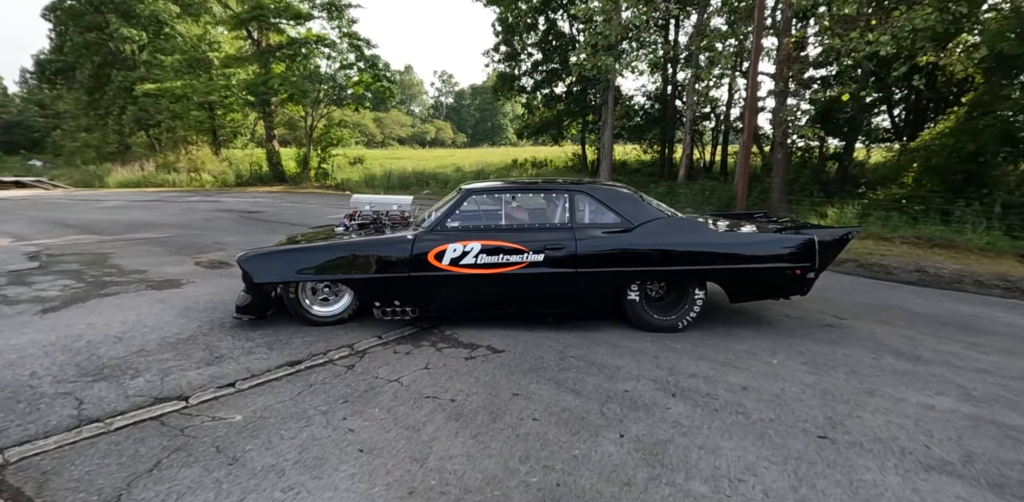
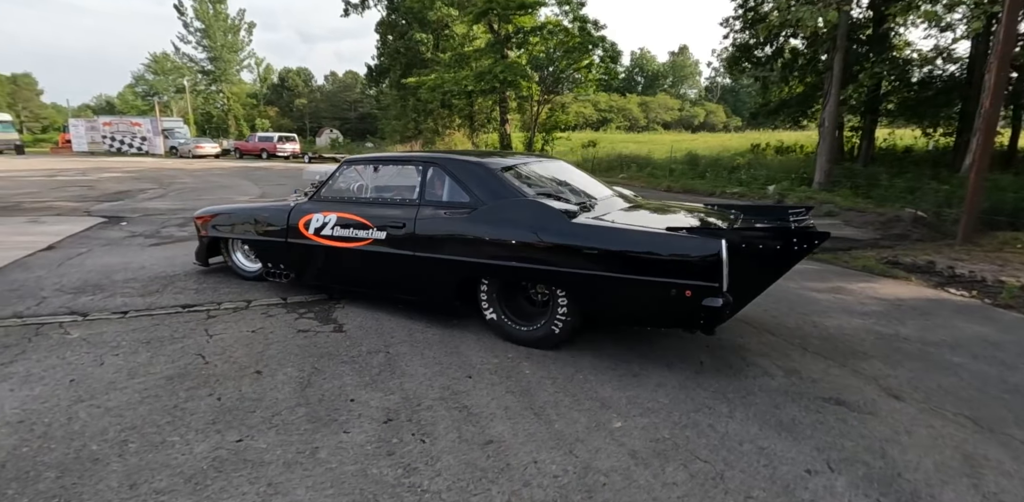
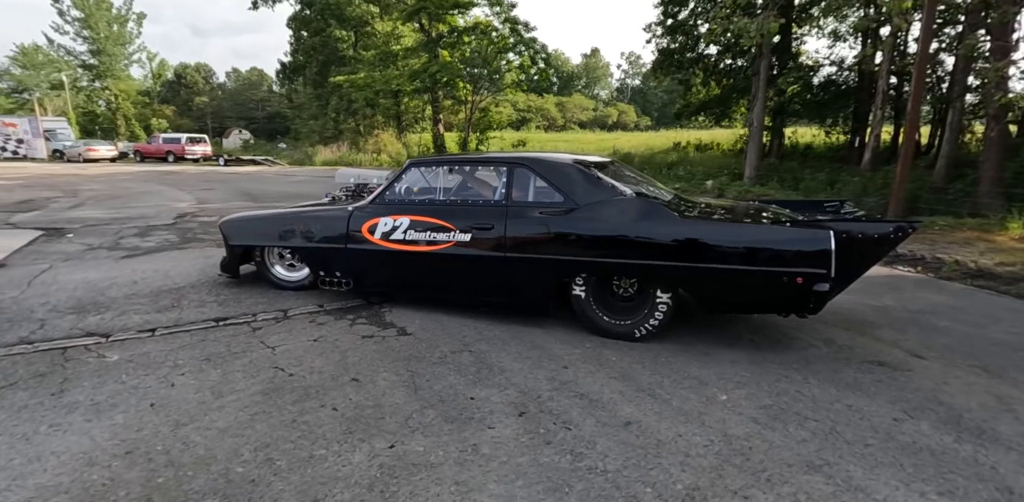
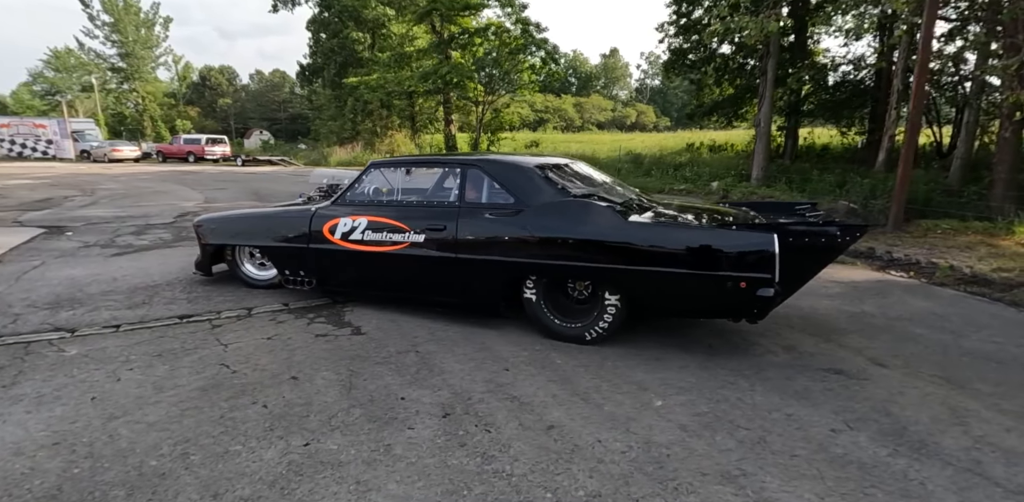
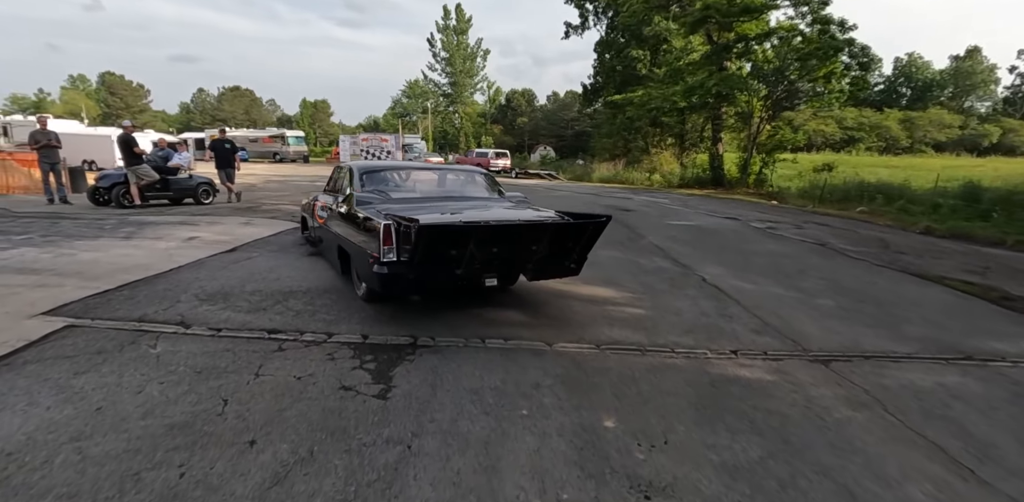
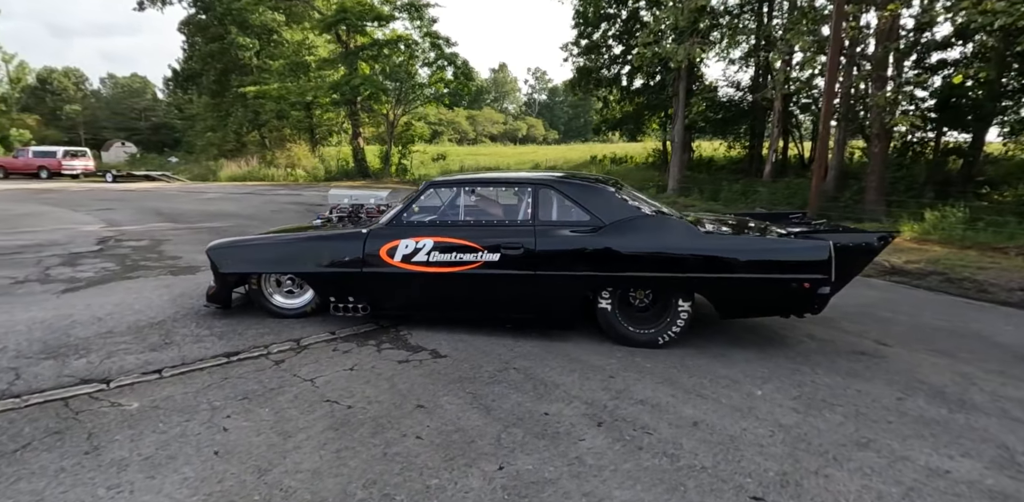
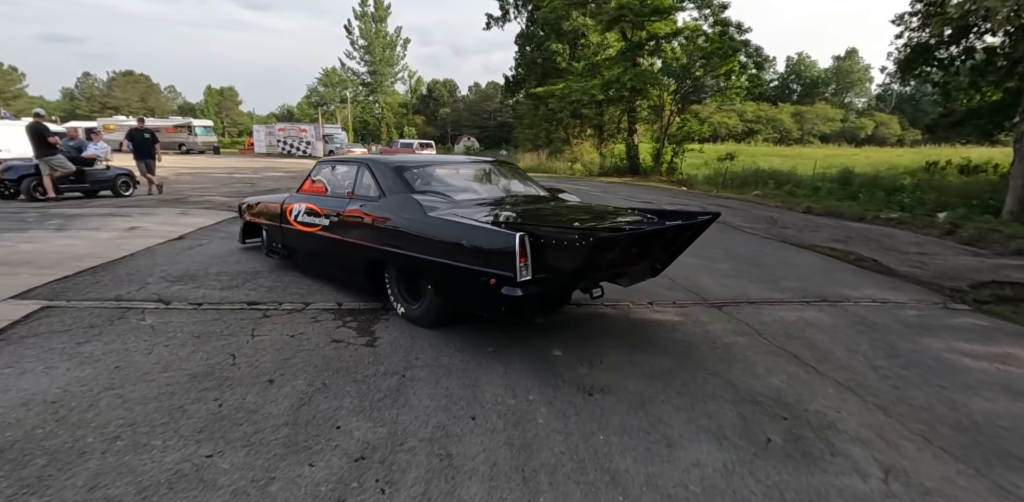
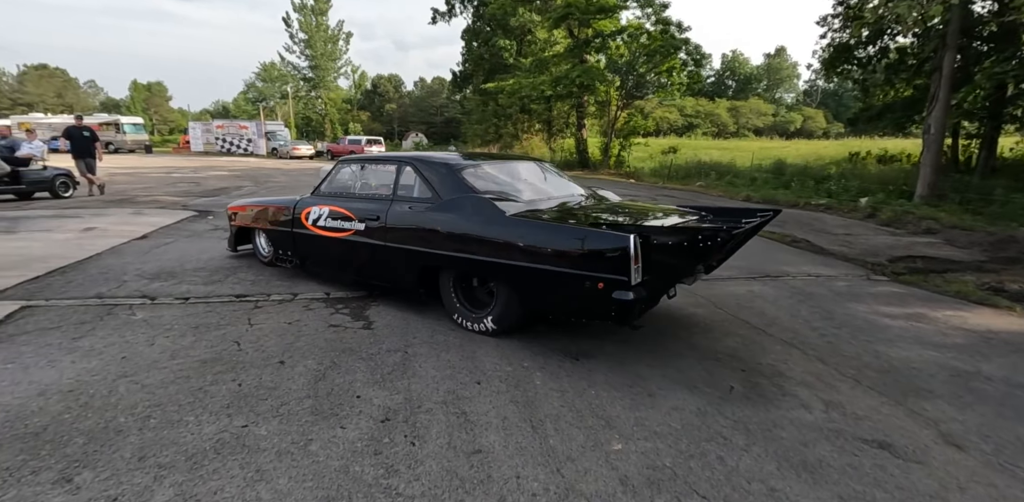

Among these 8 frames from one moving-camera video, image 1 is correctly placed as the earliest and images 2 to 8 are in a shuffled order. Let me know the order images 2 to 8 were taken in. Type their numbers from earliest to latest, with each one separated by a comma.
6, 3, 4, 2, 8, 7, 5
